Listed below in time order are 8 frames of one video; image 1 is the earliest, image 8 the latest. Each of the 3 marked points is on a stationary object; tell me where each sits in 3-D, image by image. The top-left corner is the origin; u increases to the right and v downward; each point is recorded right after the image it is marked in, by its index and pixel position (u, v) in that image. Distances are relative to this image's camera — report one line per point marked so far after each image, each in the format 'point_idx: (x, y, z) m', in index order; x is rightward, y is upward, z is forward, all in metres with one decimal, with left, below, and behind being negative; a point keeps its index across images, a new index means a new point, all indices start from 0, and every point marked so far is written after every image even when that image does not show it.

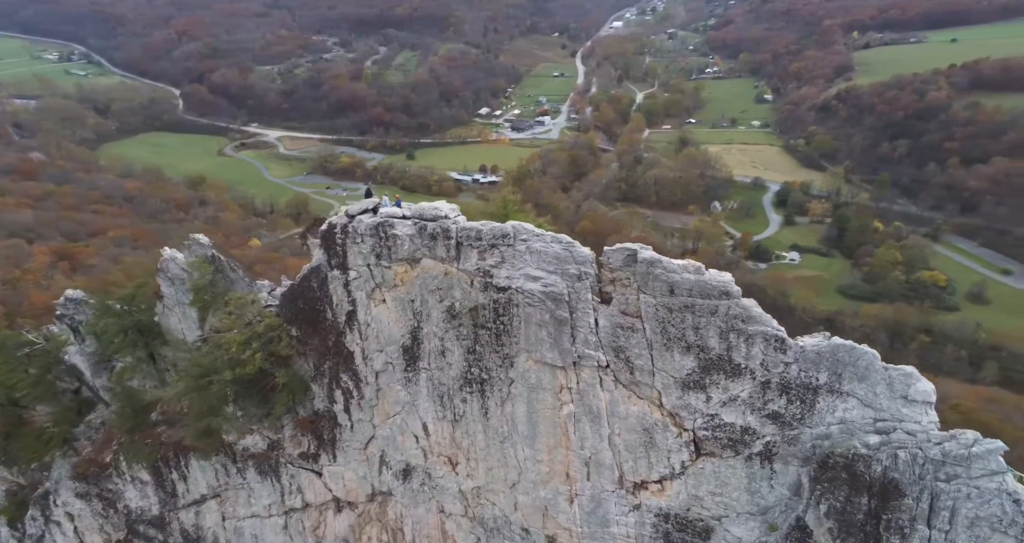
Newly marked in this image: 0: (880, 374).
0: (+6.7, -1.9, +13.4) m
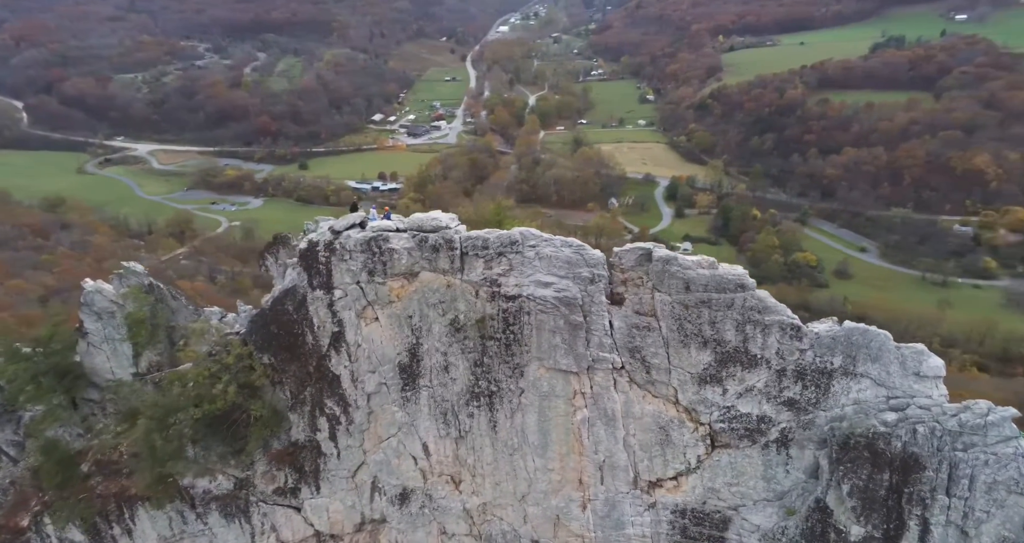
0: (+7.5, -1.6, +14.3) m
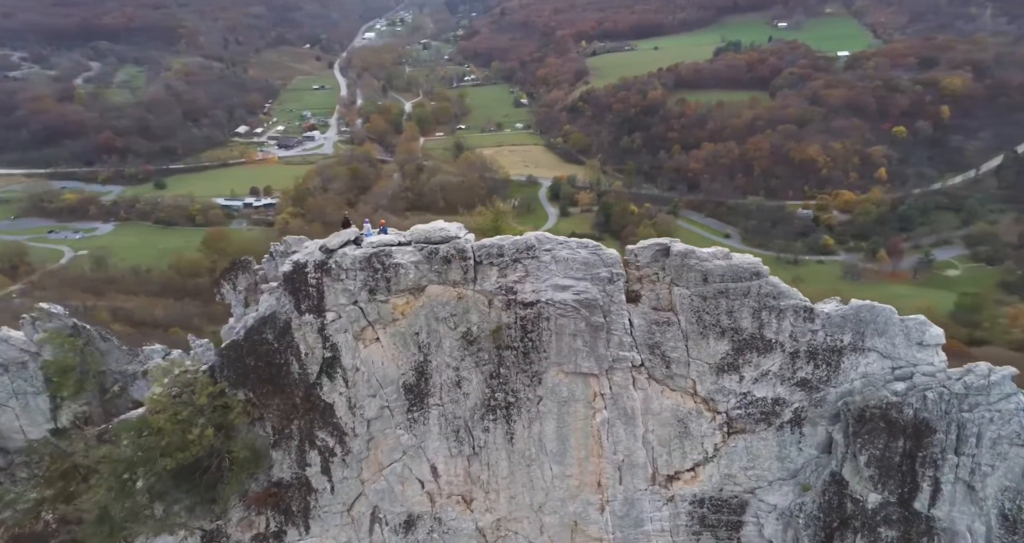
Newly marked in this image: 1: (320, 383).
0: (+8.3, -1.2, +15.4) m
1: (-4.7, -2.7, +17.8) m
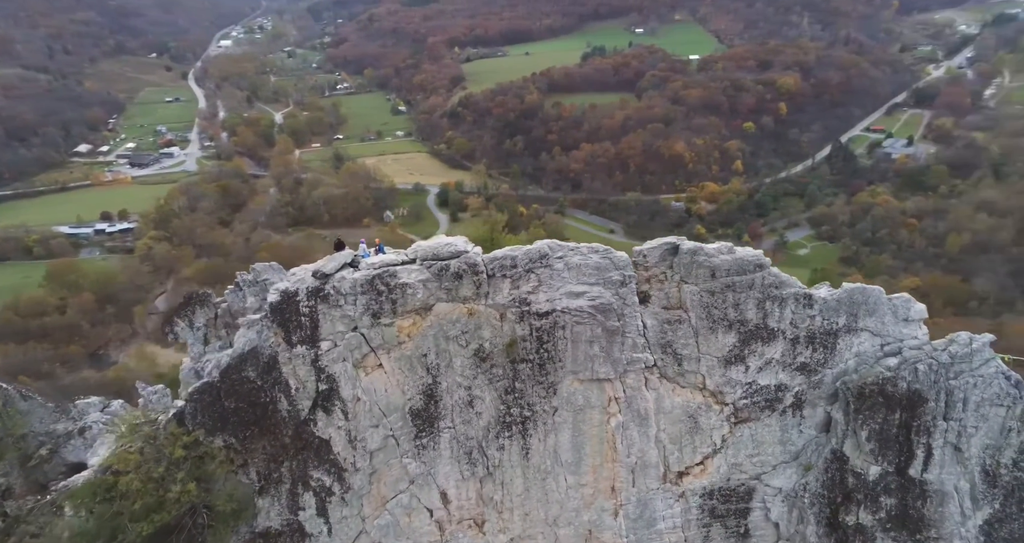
0: (+8.6, -0.8, +16.5) m
1: (-4.4, -3.3, +16.3) m
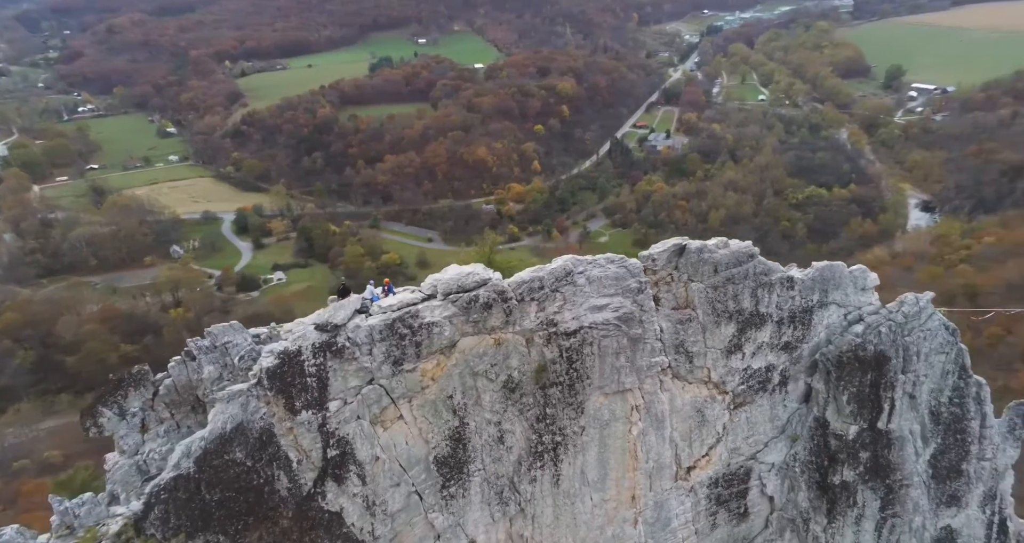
0: (+8.4, -0.2, +18.2) m
1: (-3.4, -4.2, +13.8) m
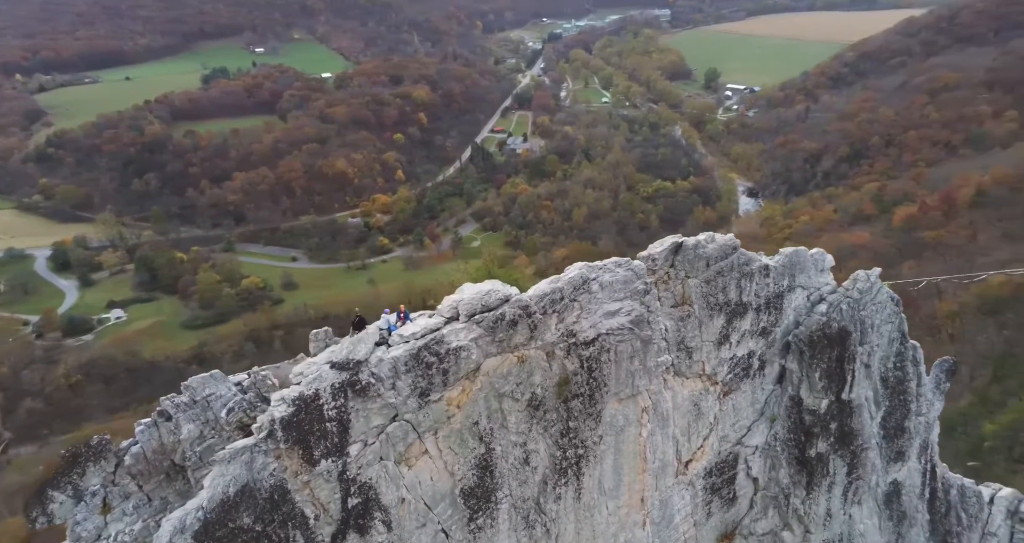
0: (+7.9, +0.2, +19.4) m
1: (-2.2, -4.7, +12.3) m
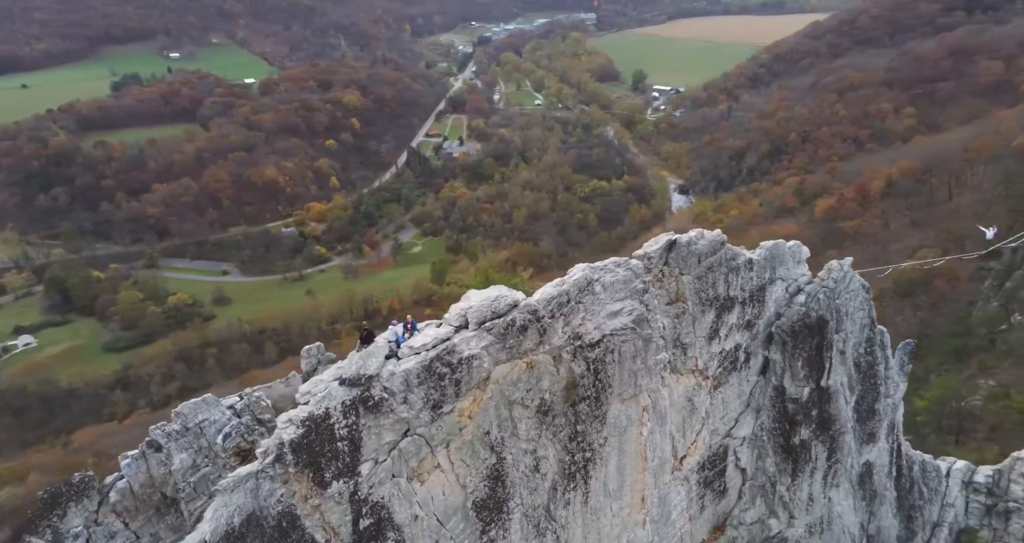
0: (+7.5, +0.4, +19.9) m
1: (-1.6, -4.9, +11.8) m
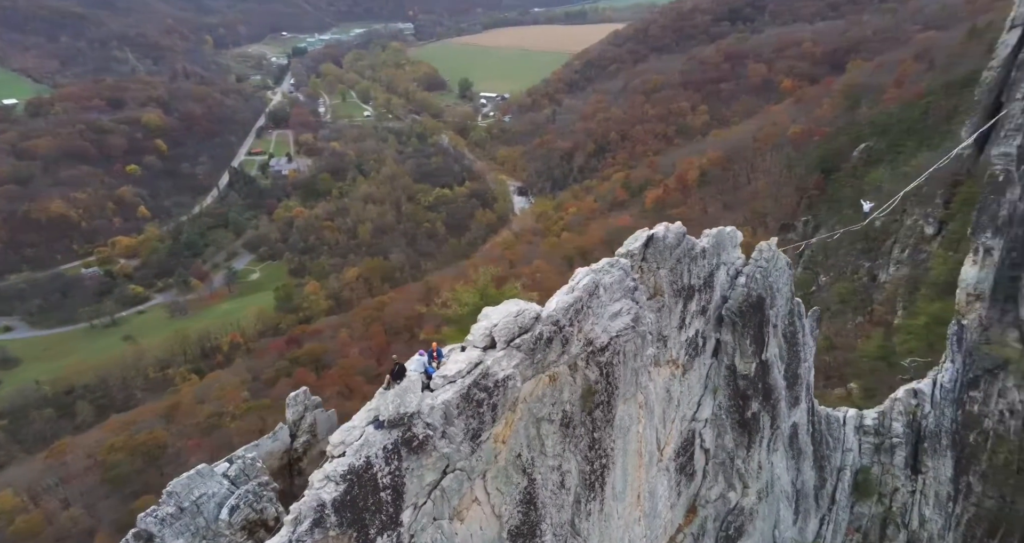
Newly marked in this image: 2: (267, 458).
0: (+6.0, +0.9, +20.8) m
1: (-0.1, -5.1, +10.7) m
2: (-4.7, -3.4, +13.5) m
